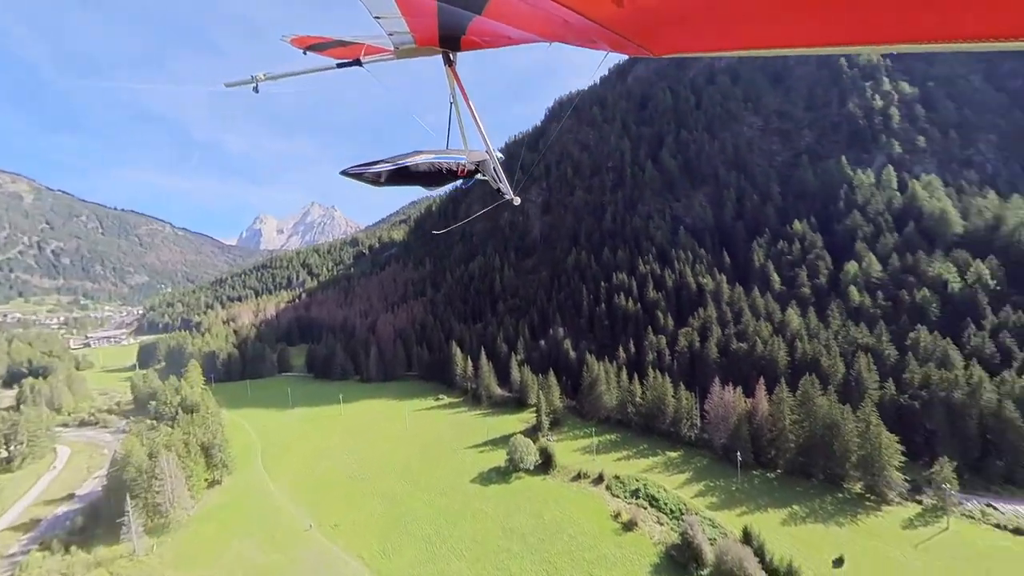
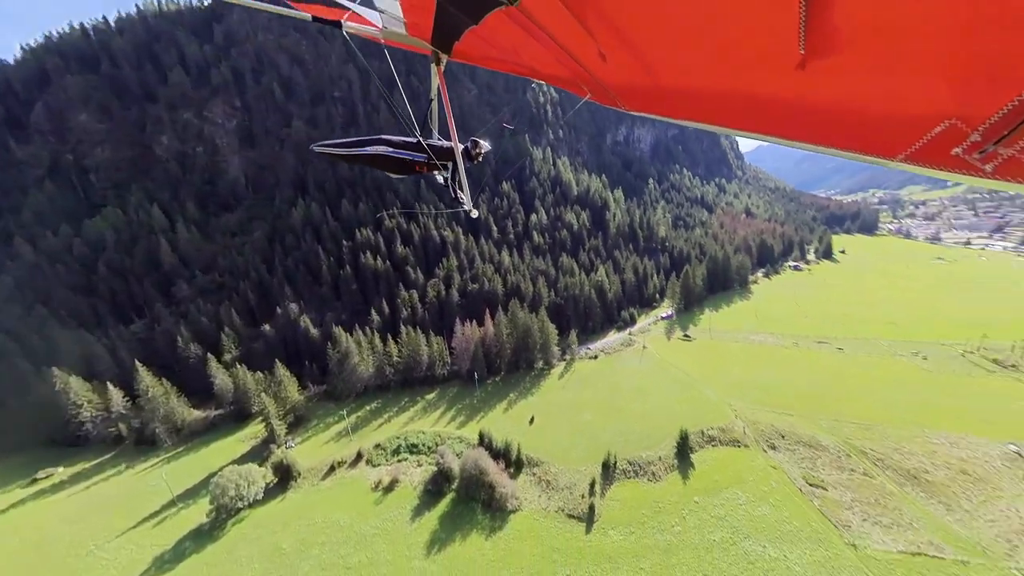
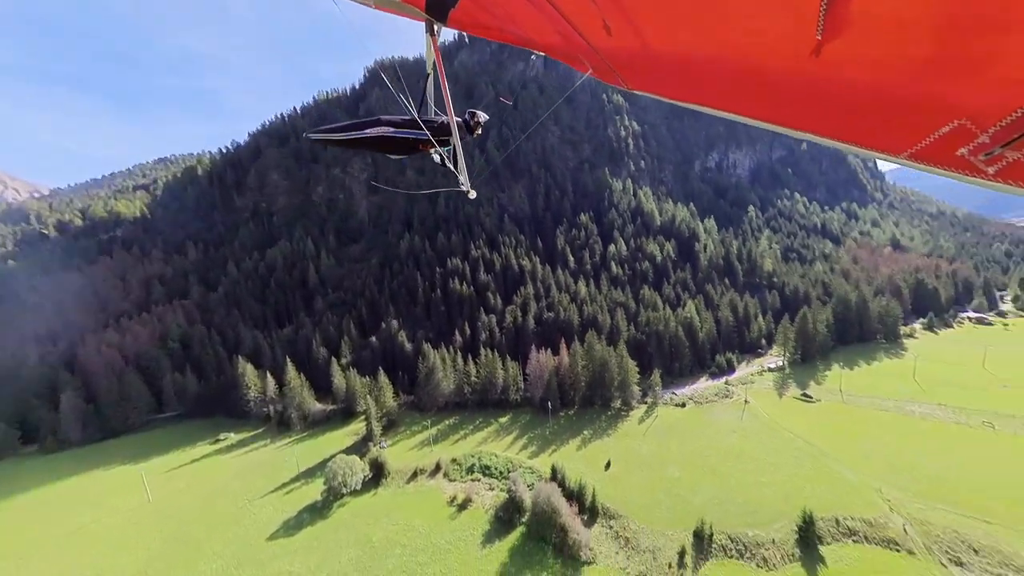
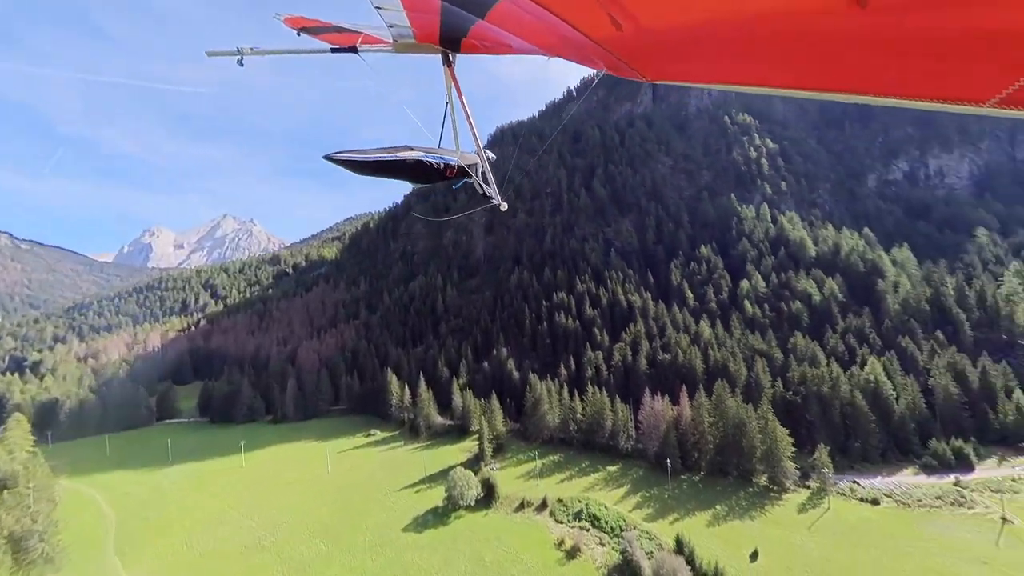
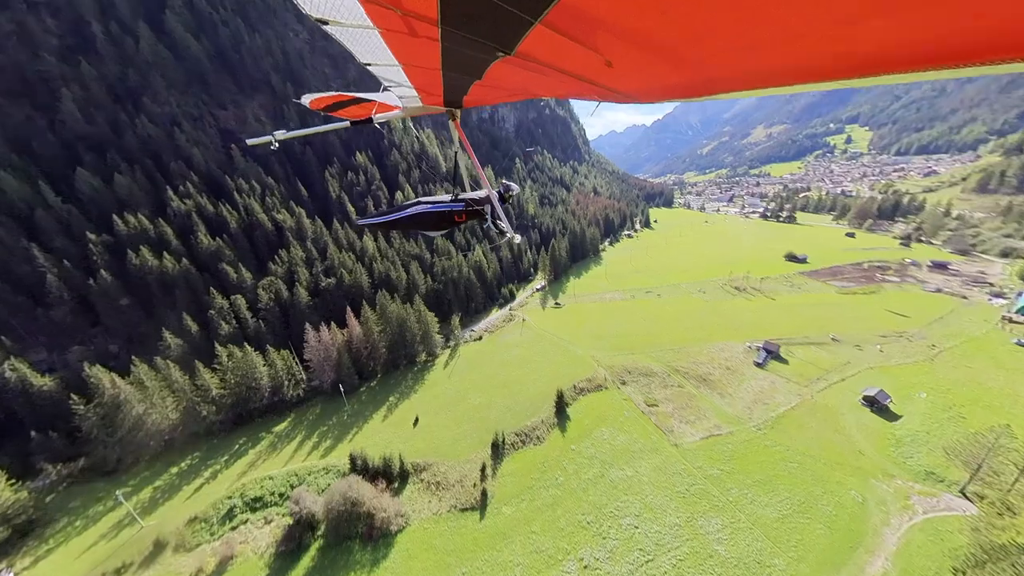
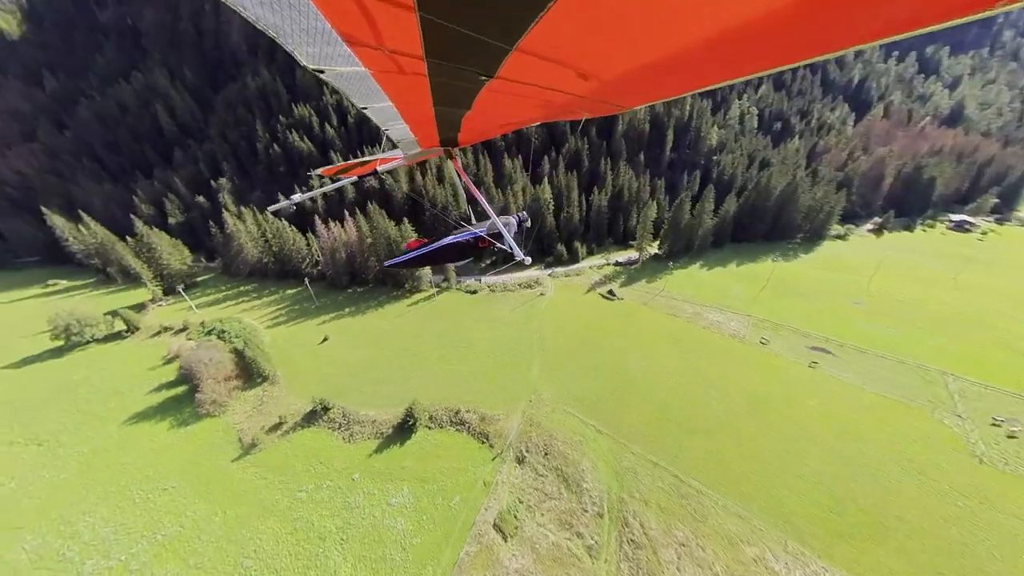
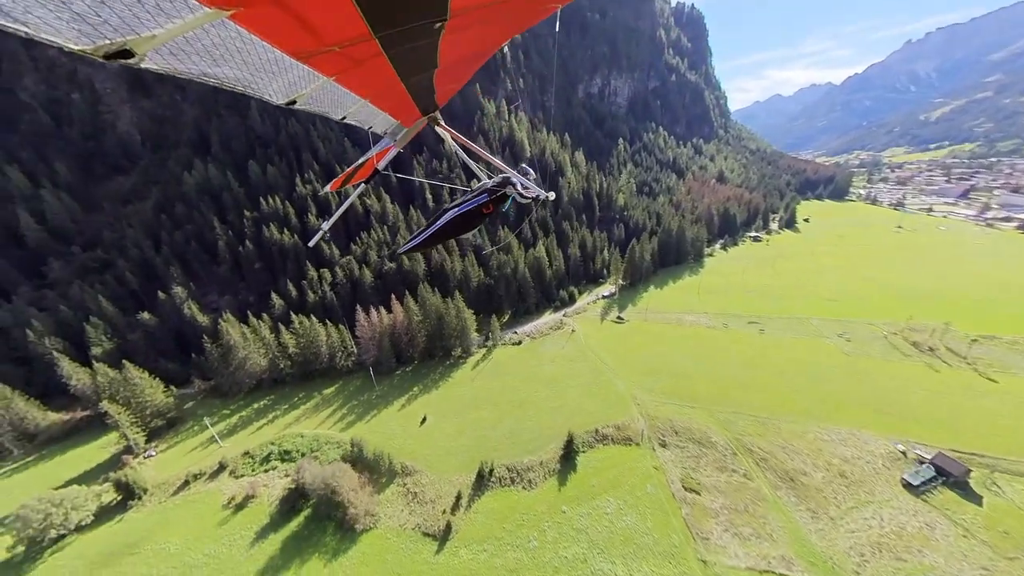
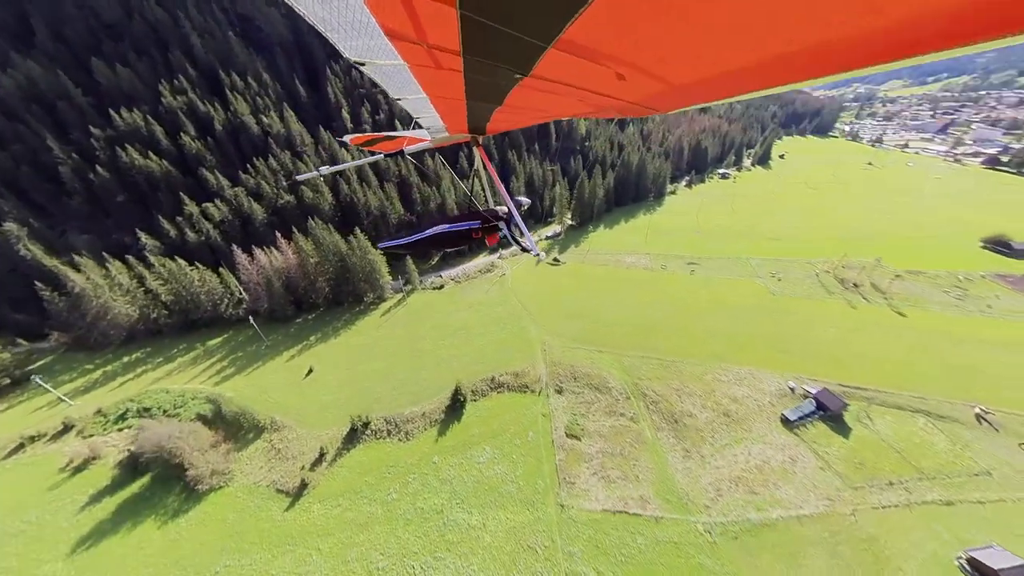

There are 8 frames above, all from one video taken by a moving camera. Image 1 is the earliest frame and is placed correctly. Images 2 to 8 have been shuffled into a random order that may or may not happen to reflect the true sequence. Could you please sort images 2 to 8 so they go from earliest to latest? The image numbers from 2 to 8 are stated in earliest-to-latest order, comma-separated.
4, 3, 2, 5, 7, 8, 6
